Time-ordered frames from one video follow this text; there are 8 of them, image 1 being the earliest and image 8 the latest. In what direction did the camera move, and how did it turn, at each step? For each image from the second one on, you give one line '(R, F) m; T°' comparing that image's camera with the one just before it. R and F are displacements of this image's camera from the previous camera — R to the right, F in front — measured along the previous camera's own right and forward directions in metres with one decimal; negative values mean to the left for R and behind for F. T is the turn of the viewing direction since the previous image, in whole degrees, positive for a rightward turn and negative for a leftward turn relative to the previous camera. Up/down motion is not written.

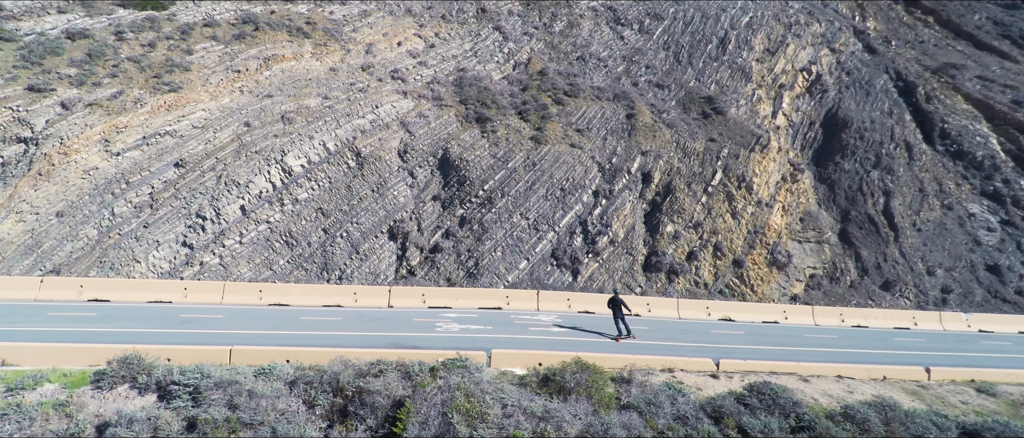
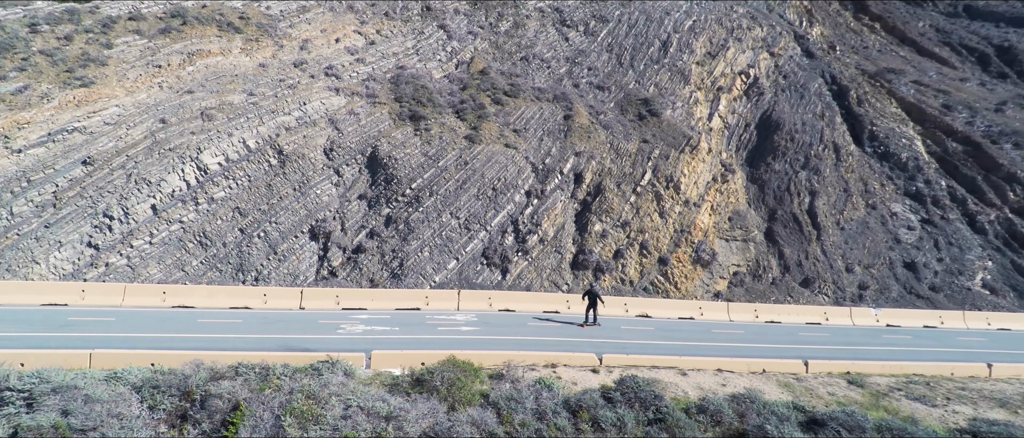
(+1.7, 0.0) m; +3°
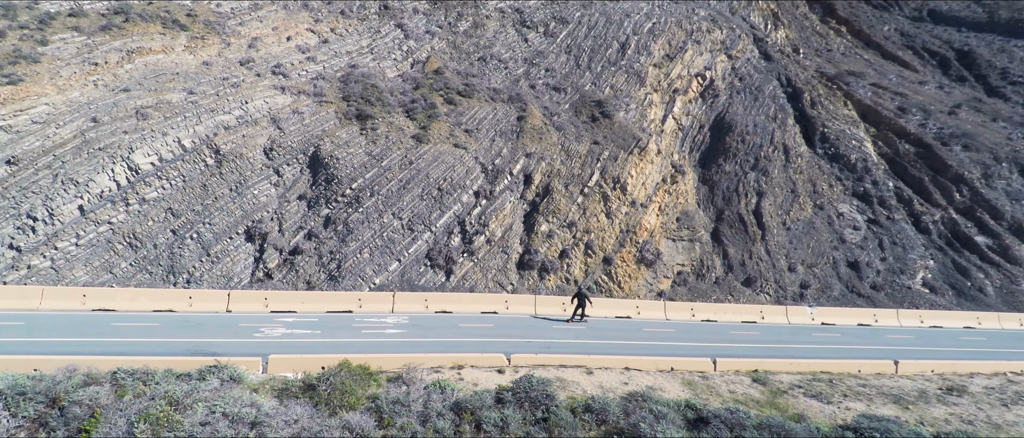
(+1.5, 0.0) m; +2°
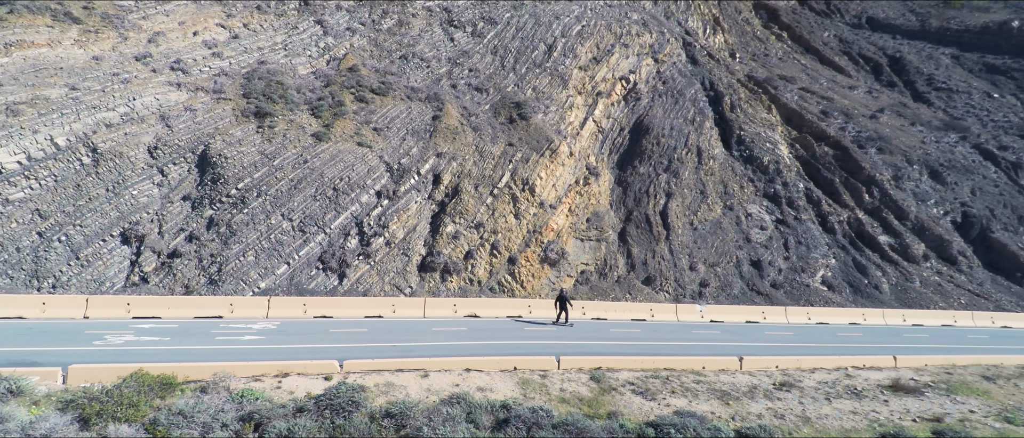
(+2.6, 0.0) m; +3°
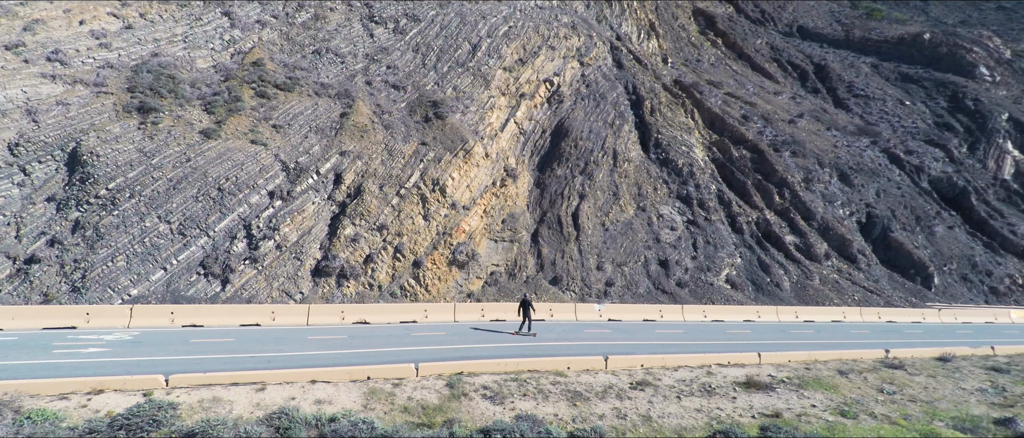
(+2.1, +0.1) m; +4°
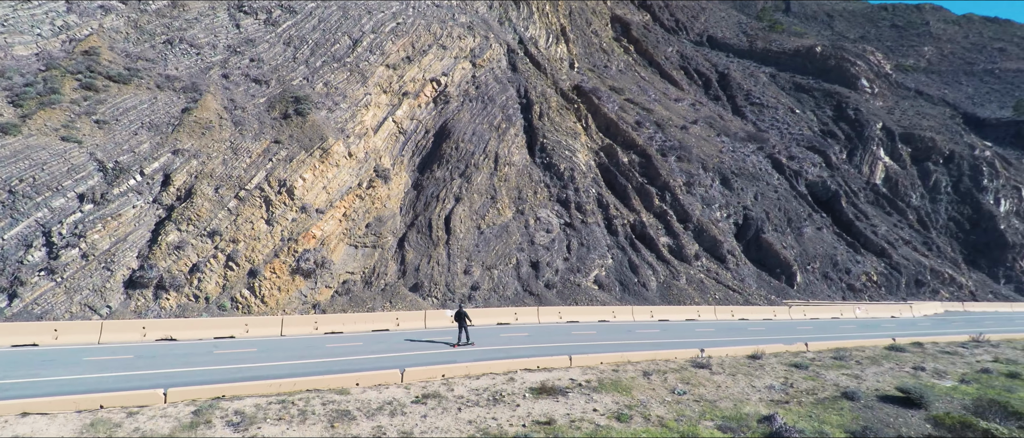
(+3.2, +0.2) m; +6°
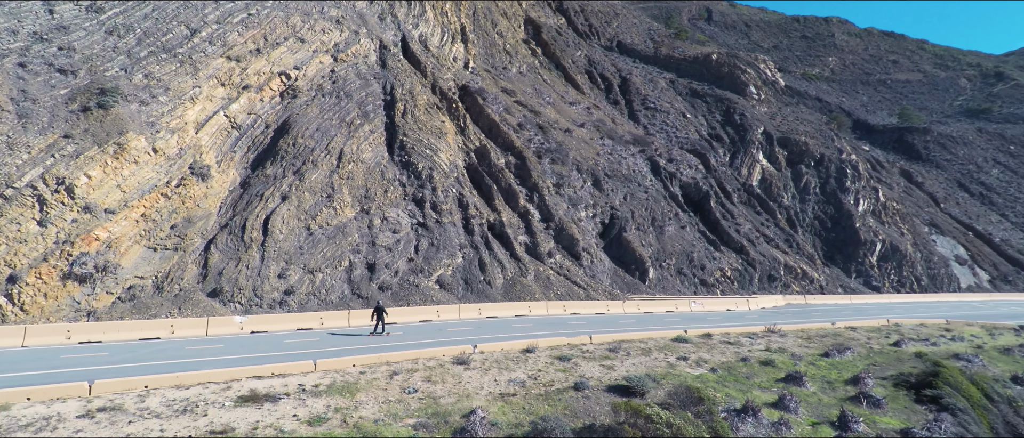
(+4.8, -0.1) m; +6°
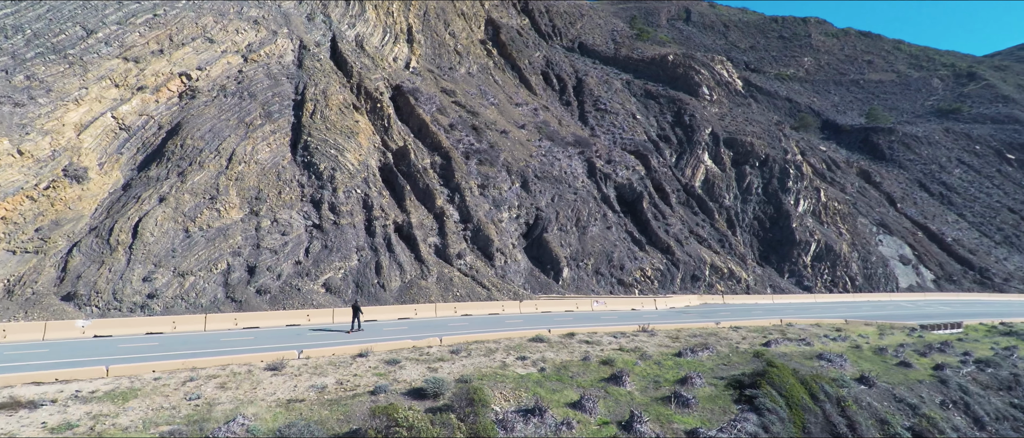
(+4.5, -0.1) m; +1°
